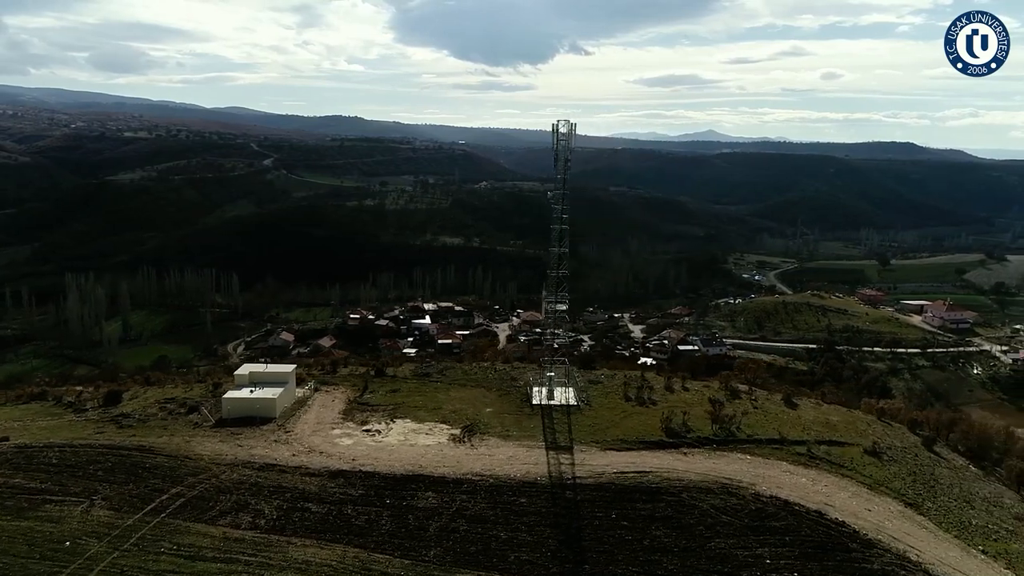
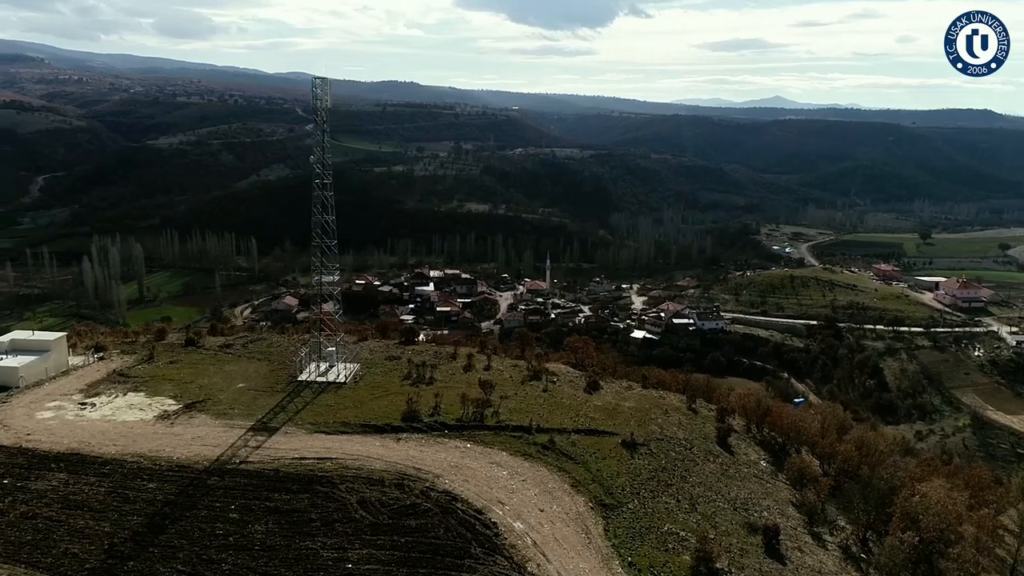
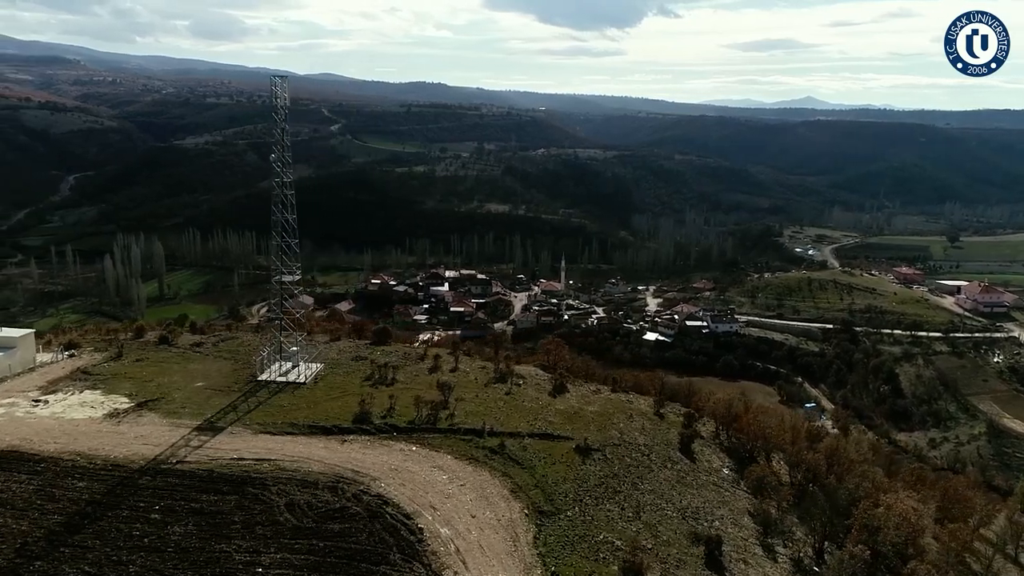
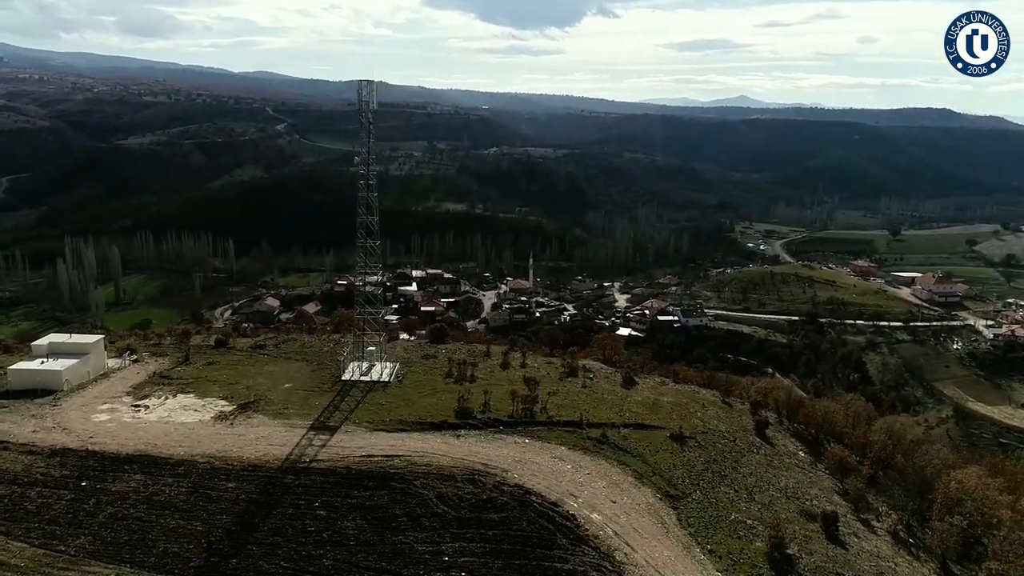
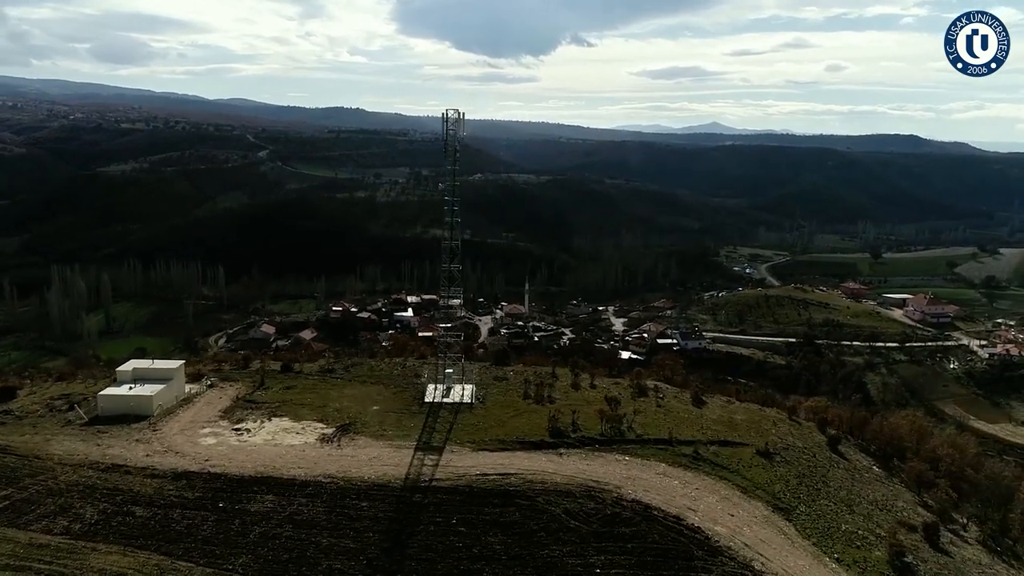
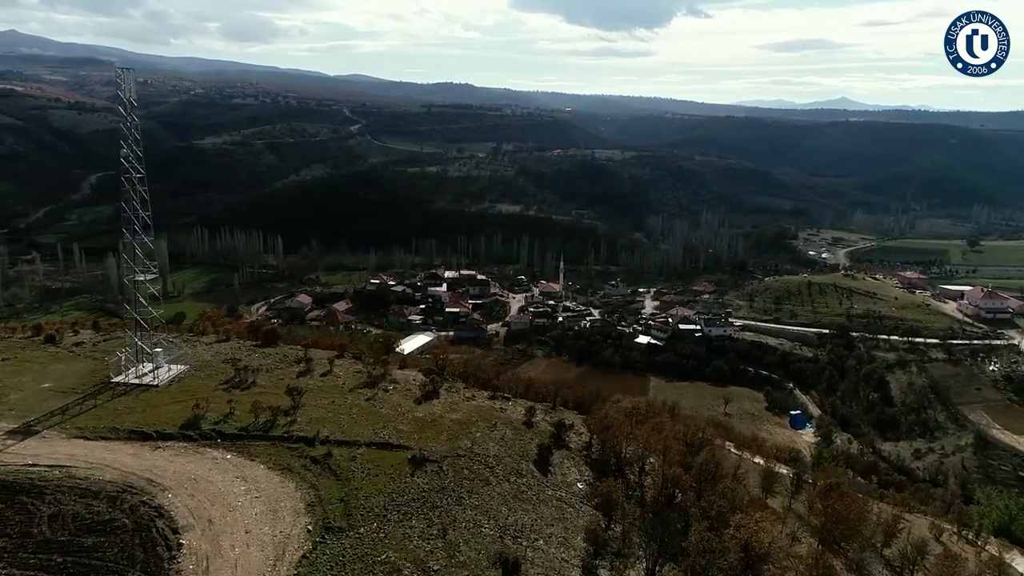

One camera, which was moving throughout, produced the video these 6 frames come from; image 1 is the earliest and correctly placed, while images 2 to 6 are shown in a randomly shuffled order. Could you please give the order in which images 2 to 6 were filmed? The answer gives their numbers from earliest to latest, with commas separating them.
5, 4, 2, 3, 6
